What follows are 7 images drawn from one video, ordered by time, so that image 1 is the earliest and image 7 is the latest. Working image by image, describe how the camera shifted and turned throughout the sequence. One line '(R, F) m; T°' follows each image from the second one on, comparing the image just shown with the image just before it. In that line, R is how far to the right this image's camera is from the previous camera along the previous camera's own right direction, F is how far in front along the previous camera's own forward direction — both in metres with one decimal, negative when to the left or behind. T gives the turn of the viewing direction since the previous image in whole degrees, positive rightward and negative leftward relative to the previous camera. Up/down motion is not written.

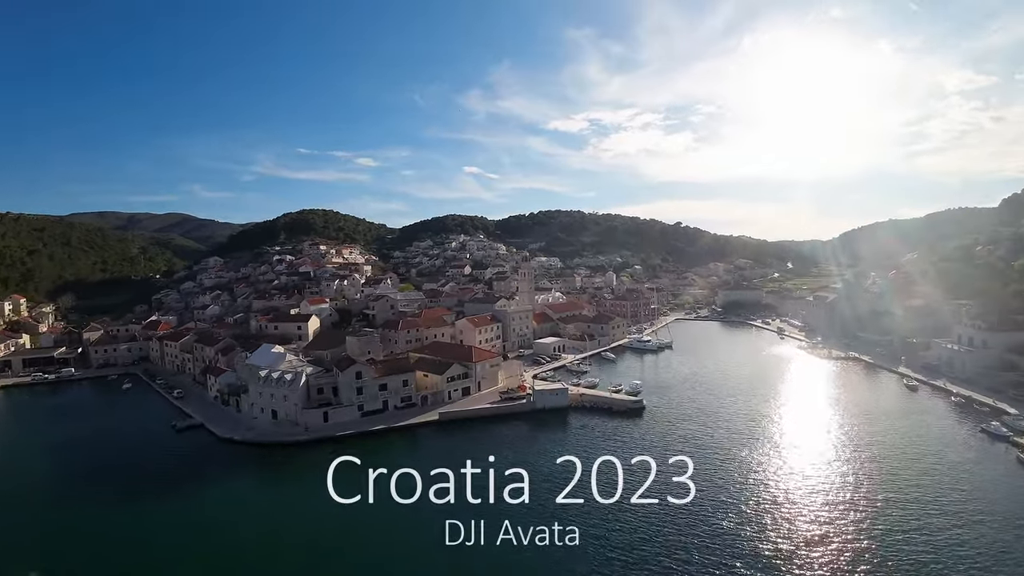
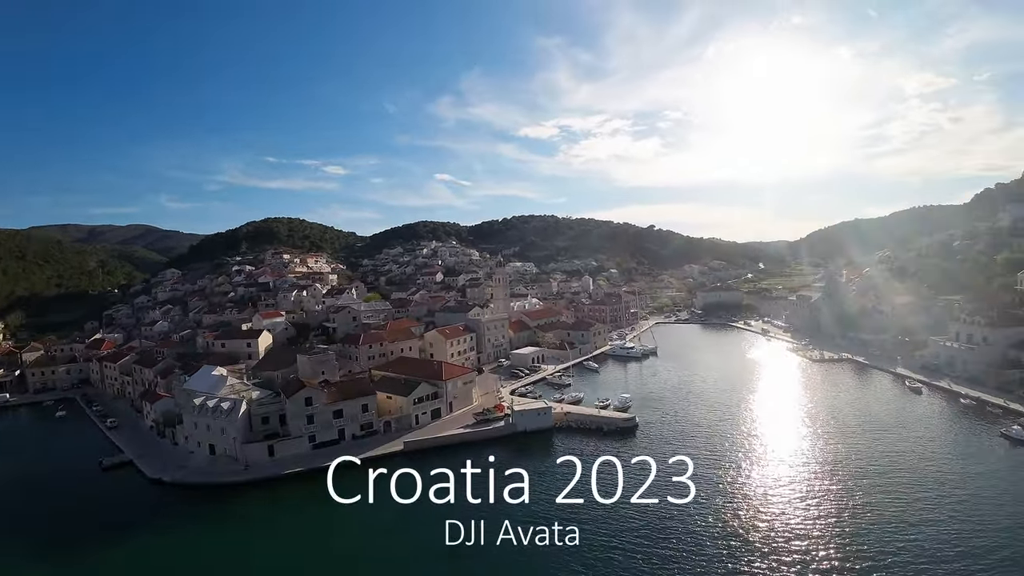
(+0.1, +4.6) m; +3°
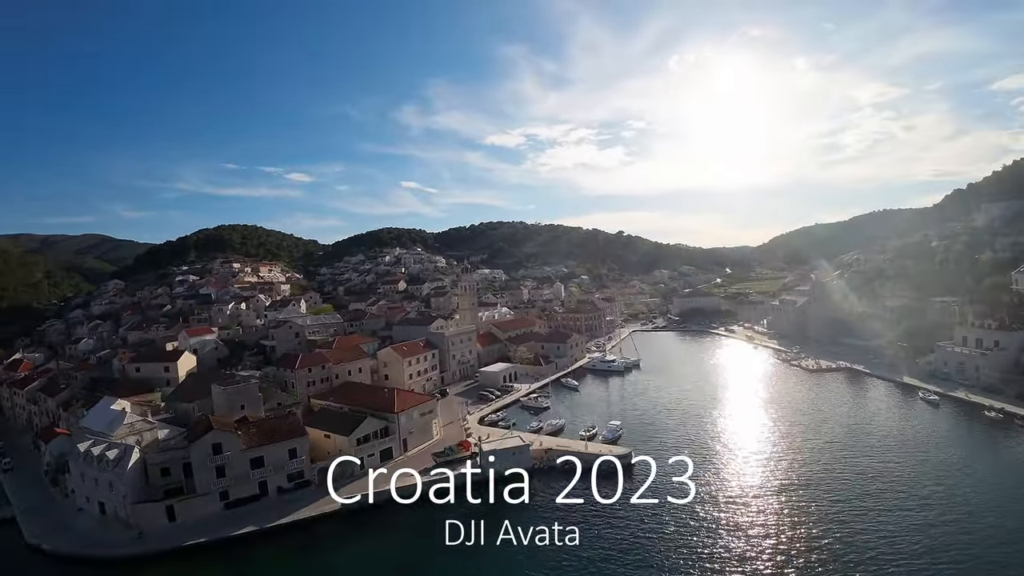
(+0.1, +6.2) m; +3°
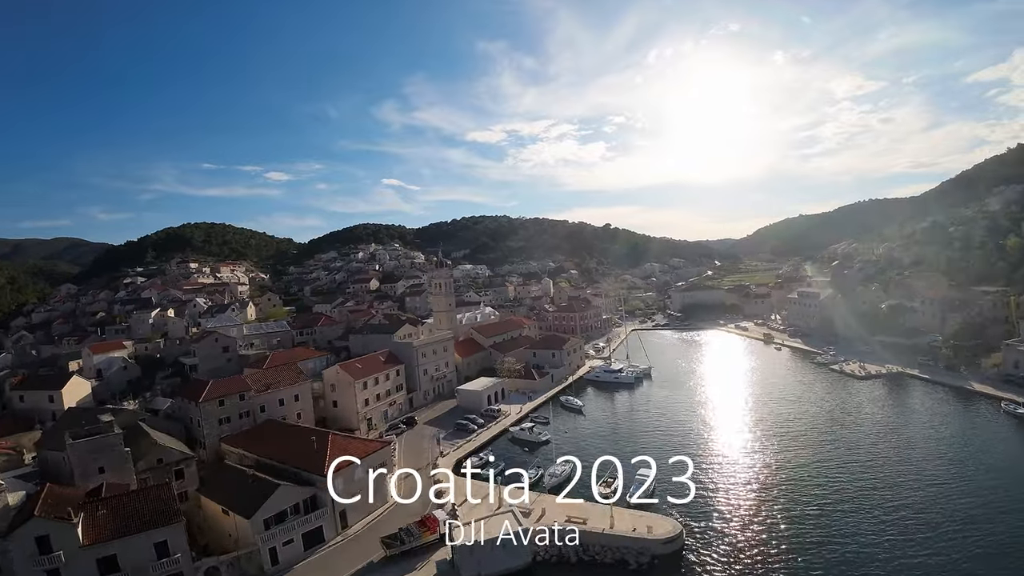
(0.0, +9.1) m; +2°
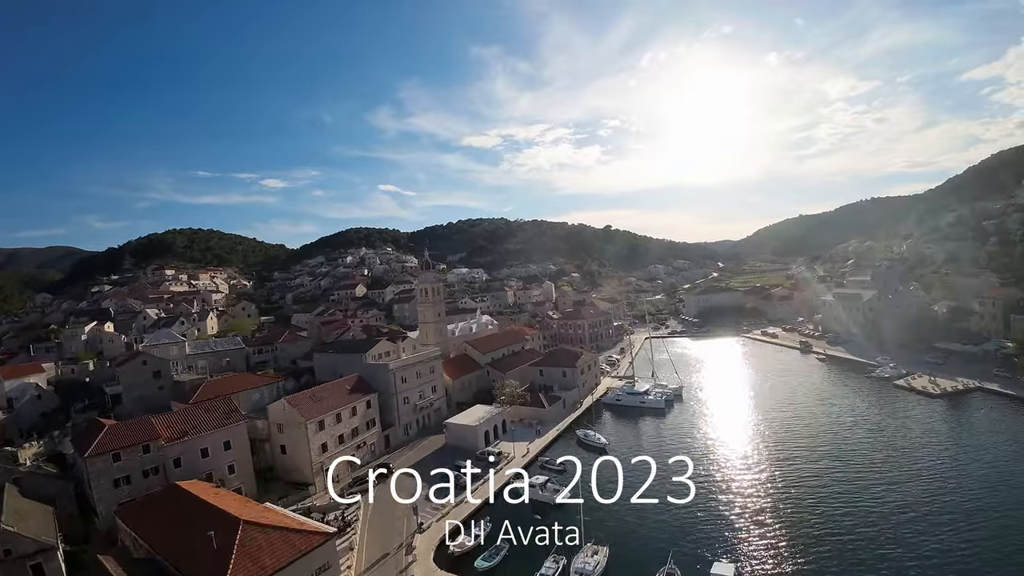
(-0.2, +7.4) m; 0°
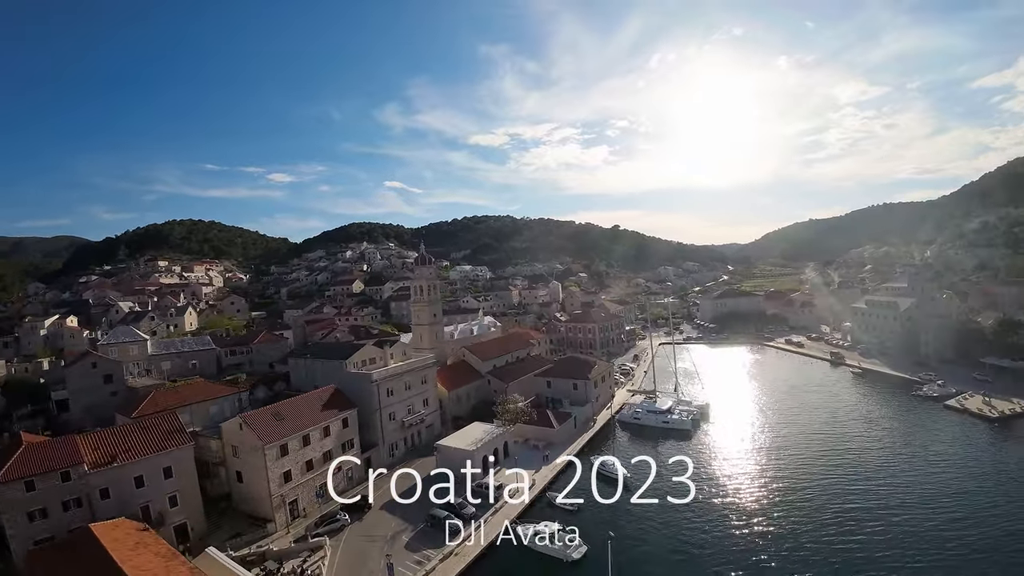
(-0.1, +4.1) m; 0°
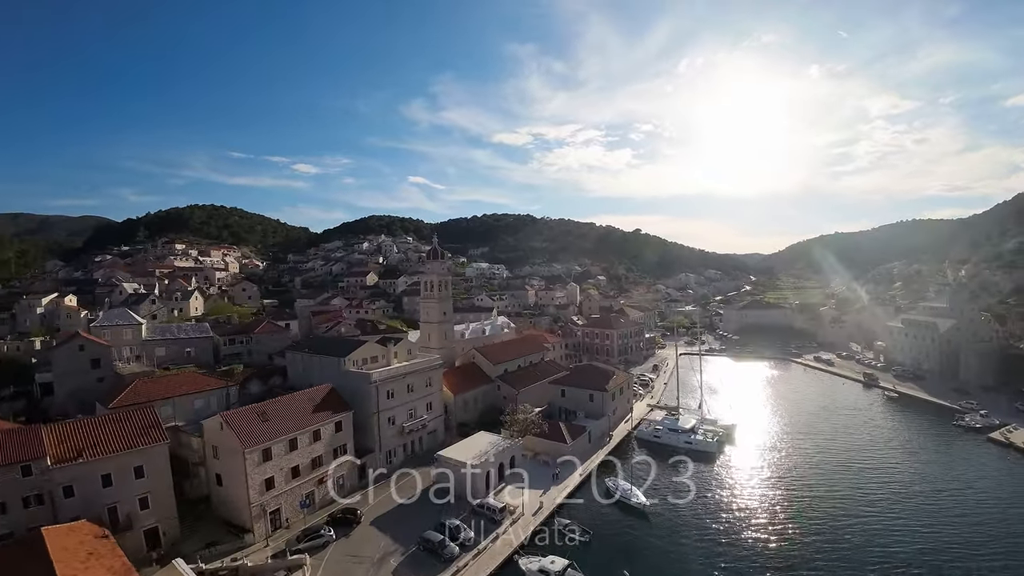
(0.0, +2.1) m; -2°
